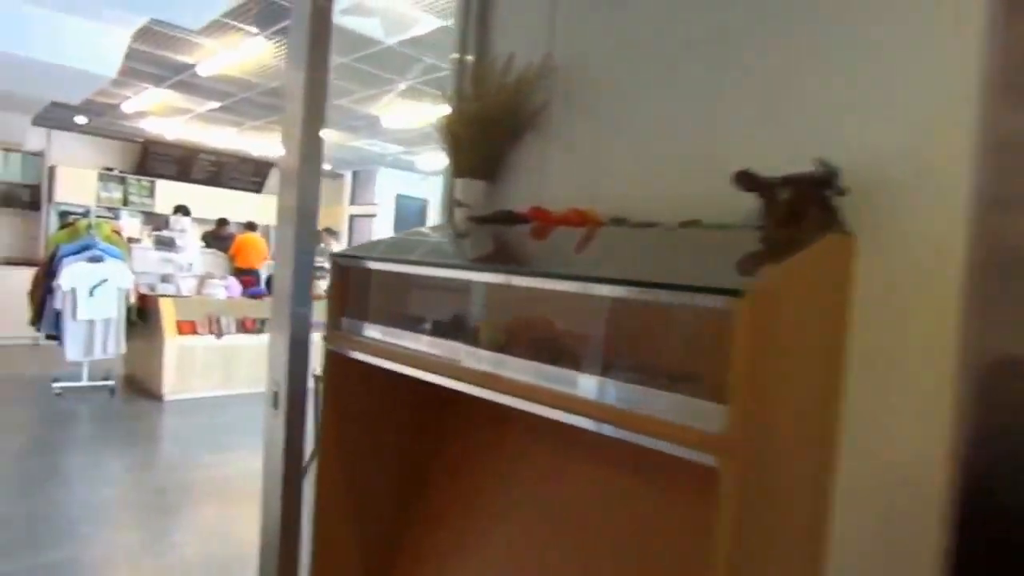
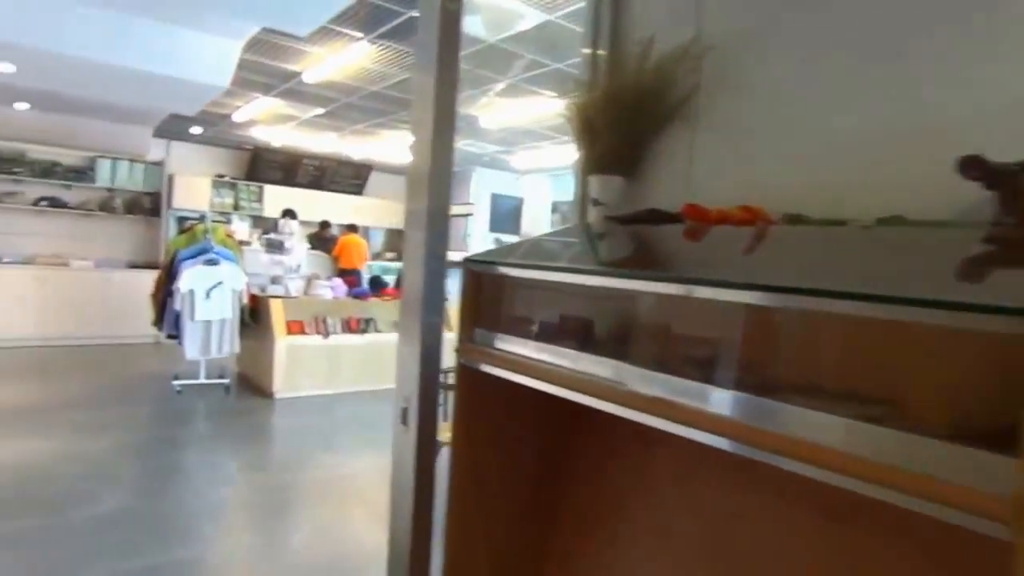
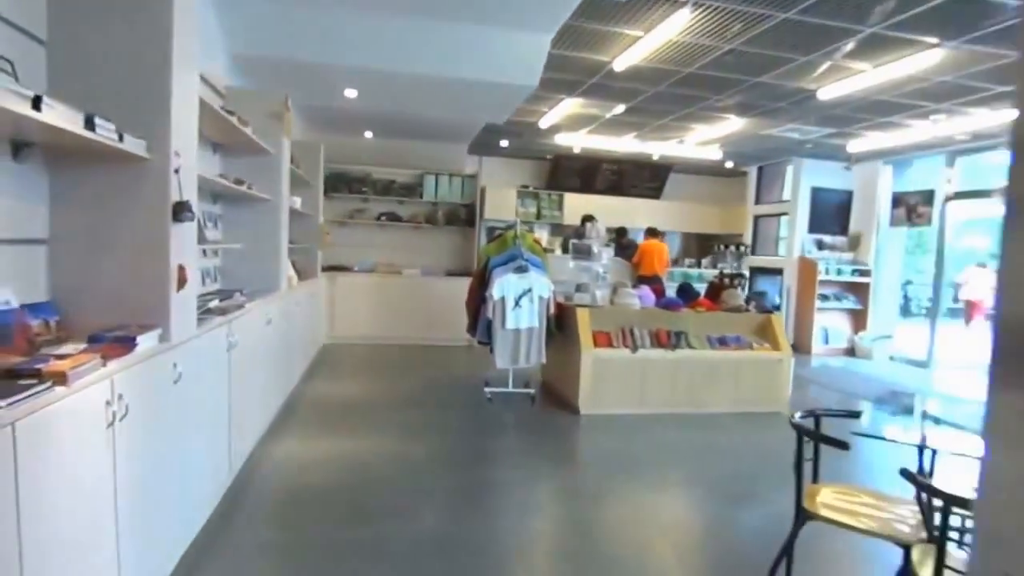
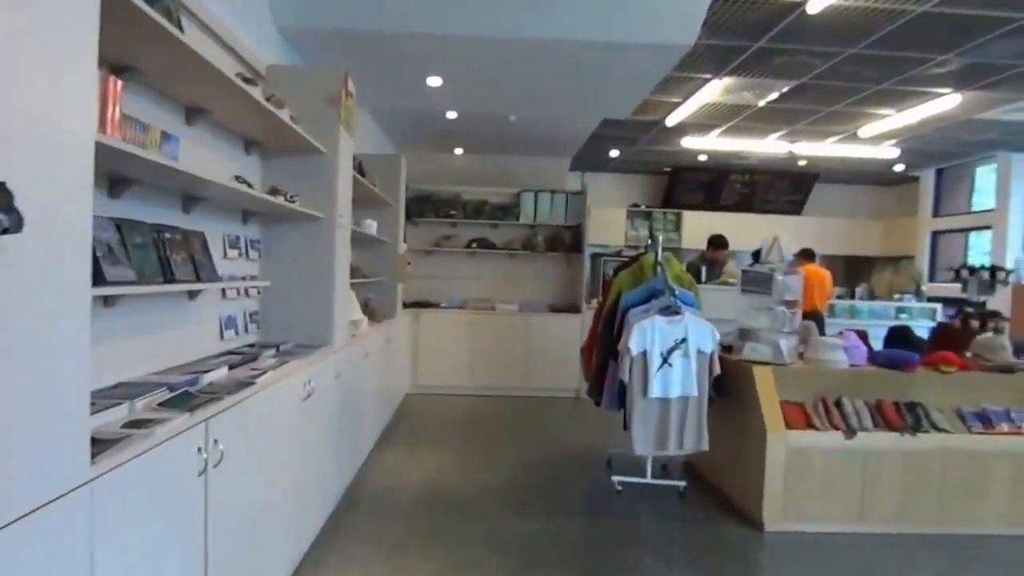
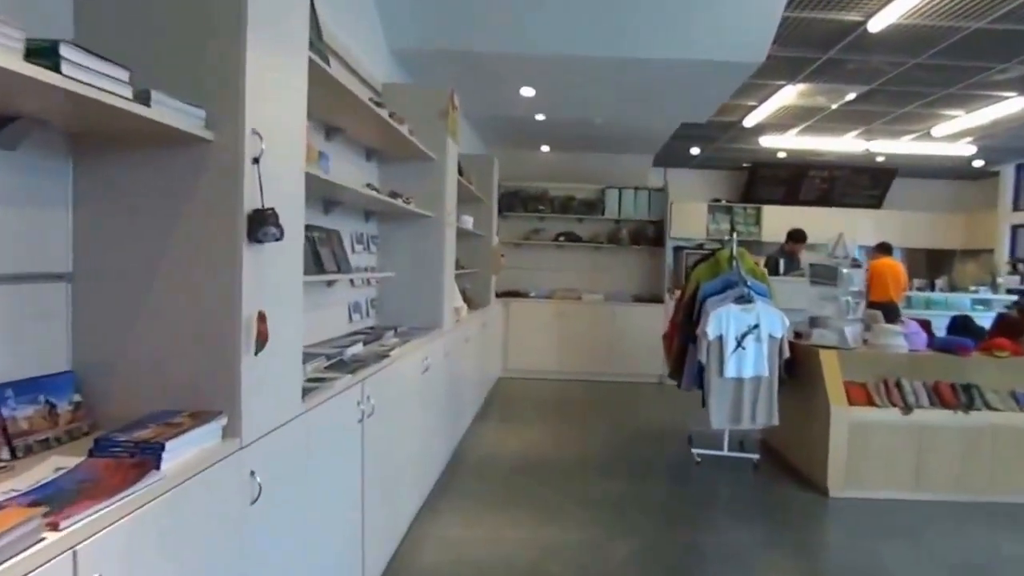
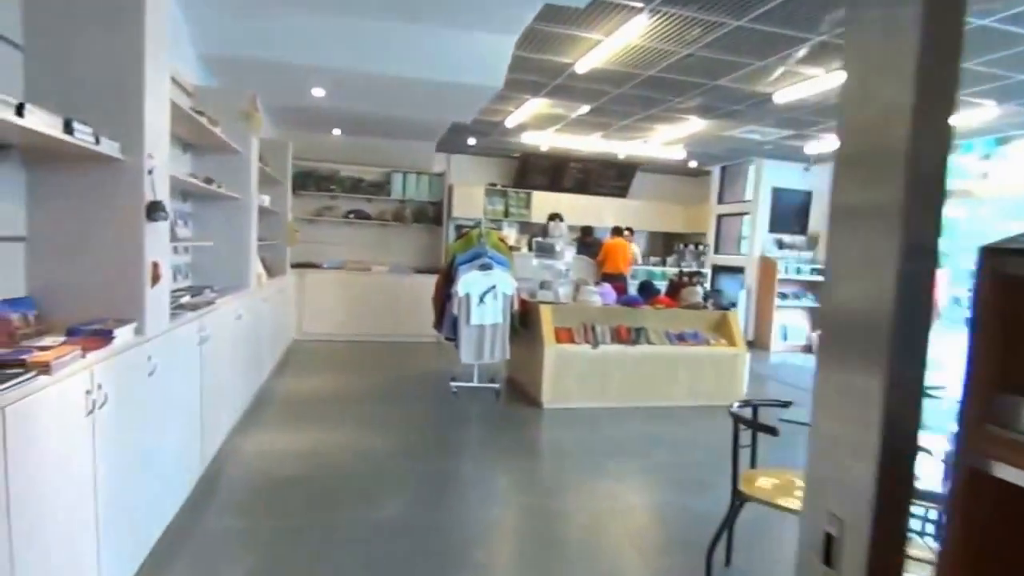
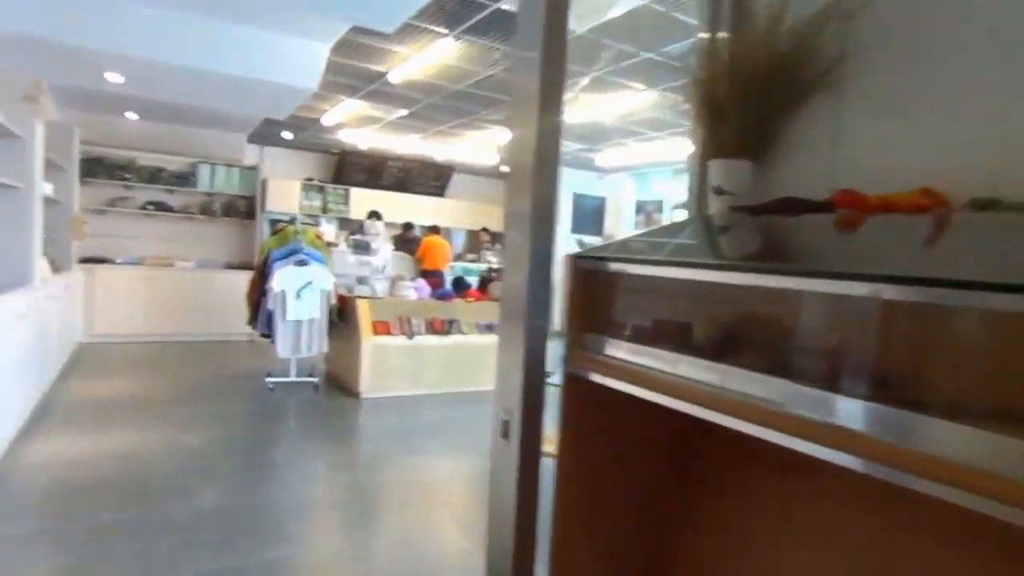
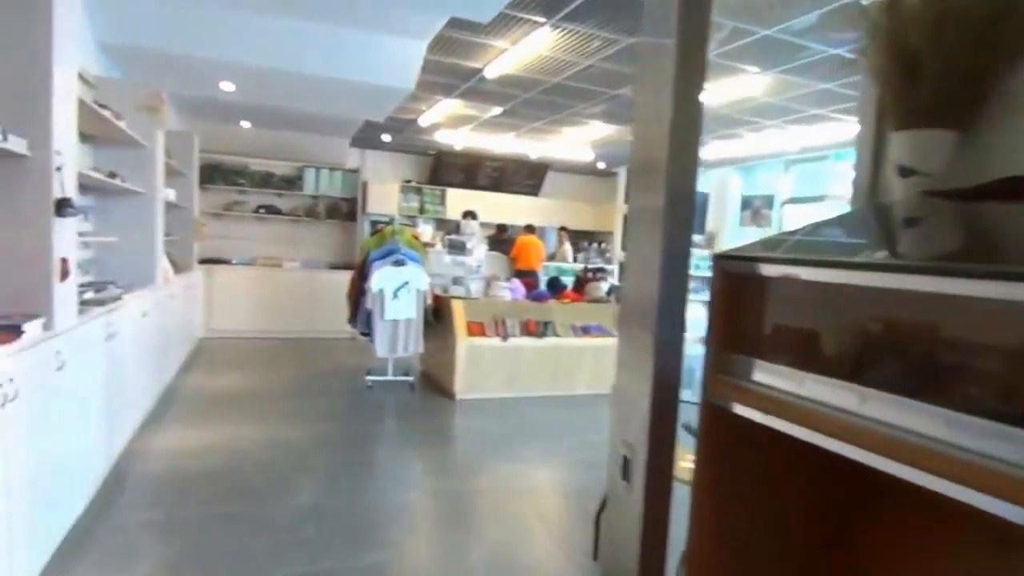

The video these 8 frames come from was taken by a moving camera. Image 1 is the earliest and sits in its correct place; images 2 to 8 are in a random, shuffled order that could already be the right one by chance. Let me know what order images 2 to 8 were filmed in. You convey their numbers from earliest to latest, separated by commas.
2, 7, 8, 6, 3, 5, 4
